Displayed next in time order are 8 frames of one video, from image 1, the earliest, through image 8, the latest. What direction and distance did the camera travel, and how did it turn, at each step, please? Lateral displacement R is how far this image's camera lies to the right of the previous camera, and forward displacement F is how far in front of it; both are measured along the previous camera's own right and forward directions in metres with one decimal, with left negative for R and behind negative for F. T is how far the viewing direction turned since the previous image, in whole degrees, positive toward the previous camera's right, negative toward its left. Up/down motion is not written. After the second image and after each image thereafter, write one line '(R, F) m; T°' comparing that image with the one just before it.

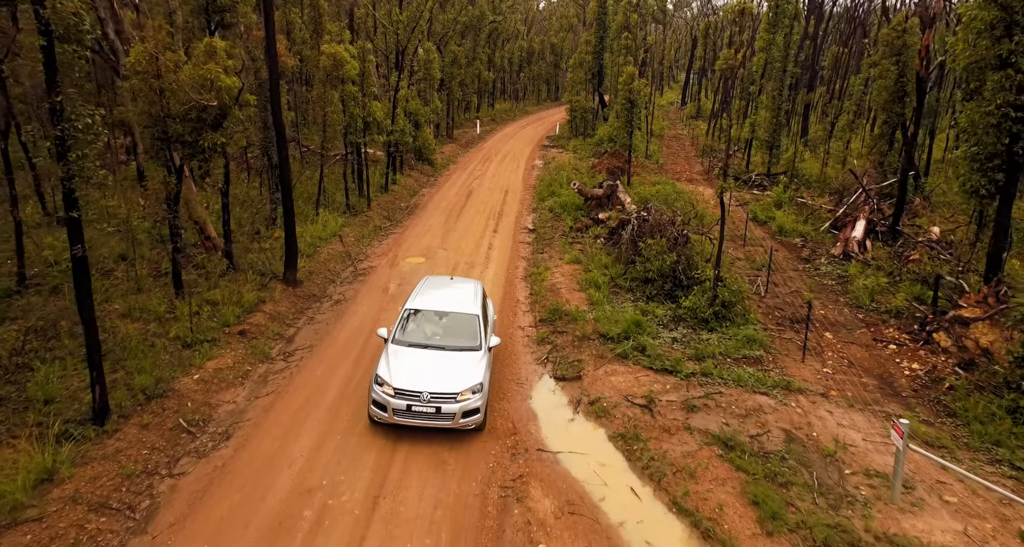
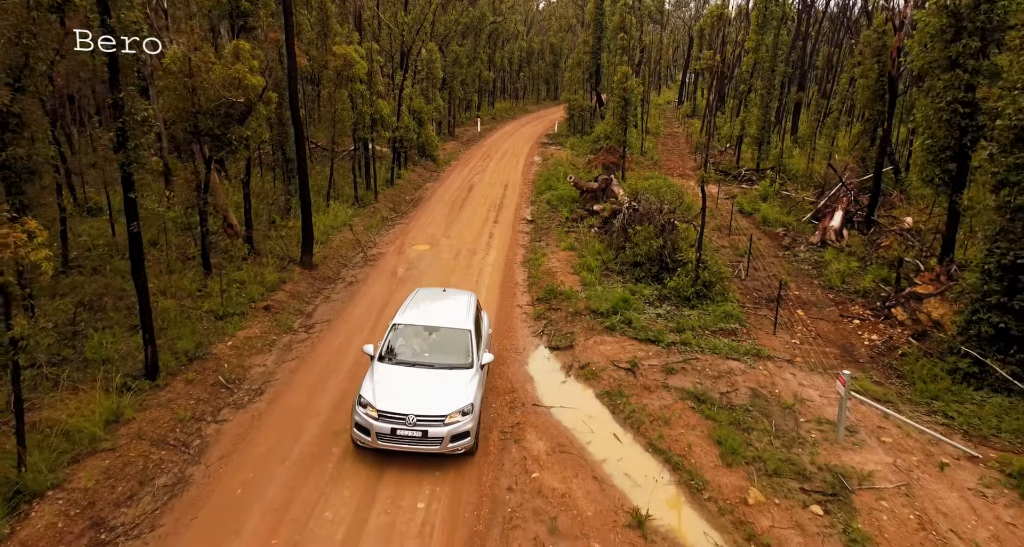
(0.0, -1.3) m; 0°
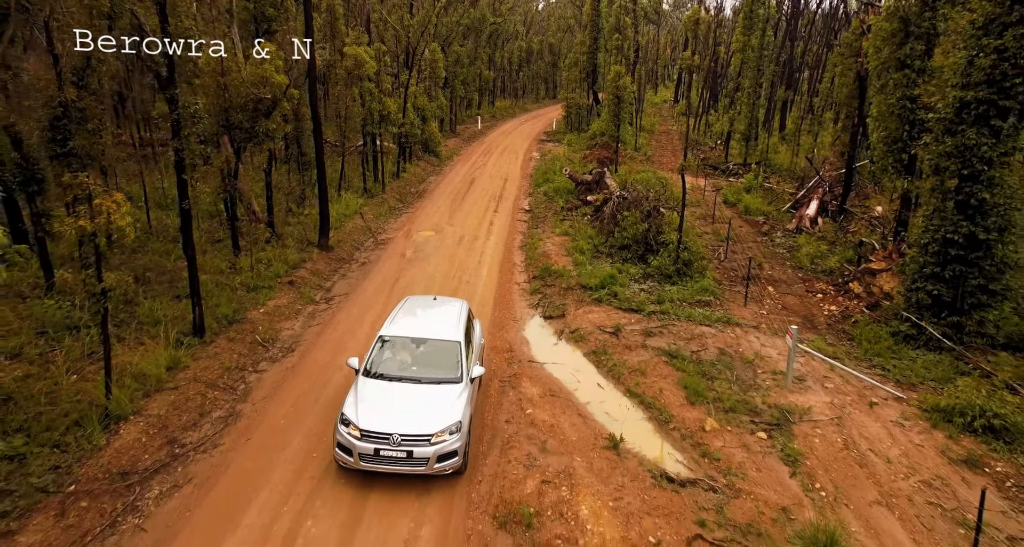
(0.0, -1.6) m; 0°
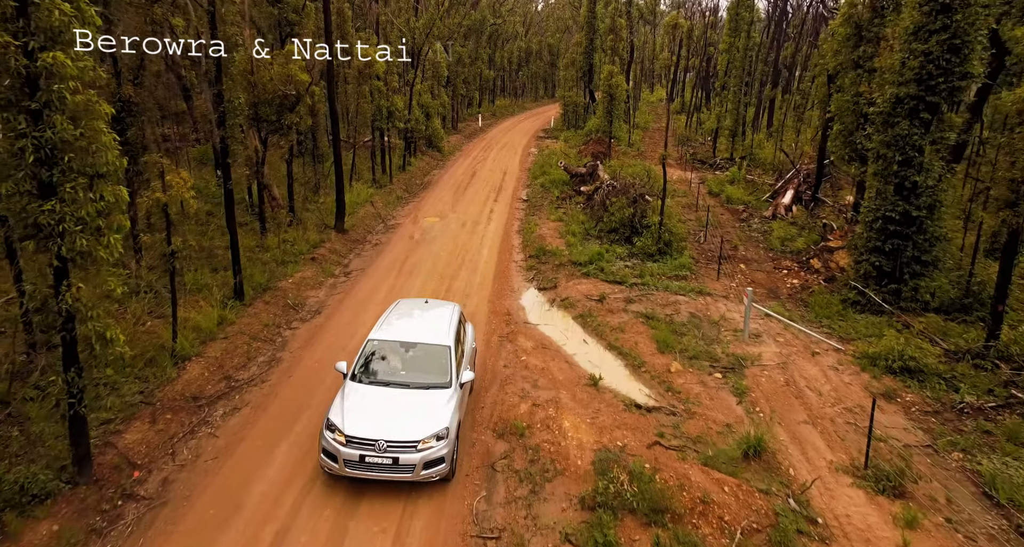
(0.0, -1.8) m; 0°
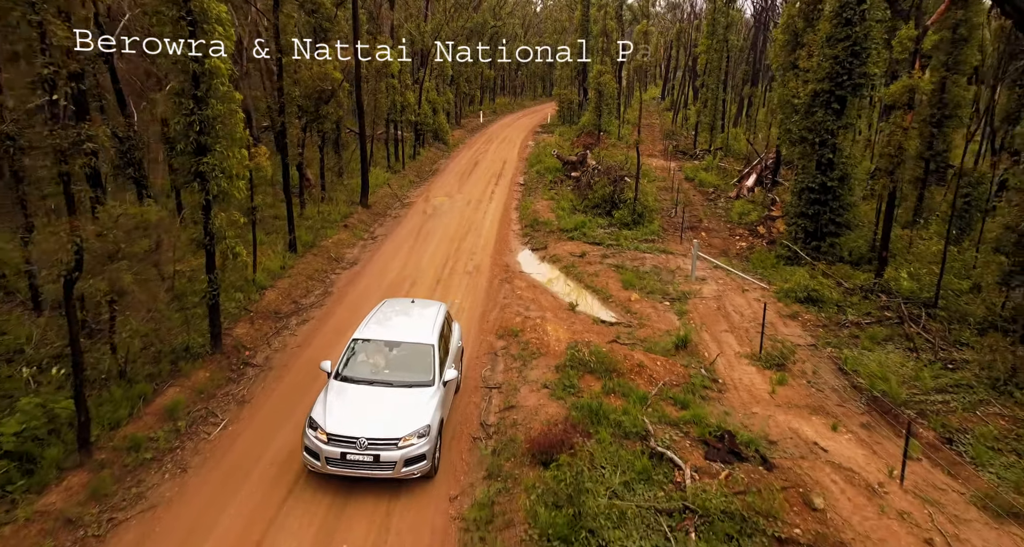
(+0.1, -3.5) m; 0°
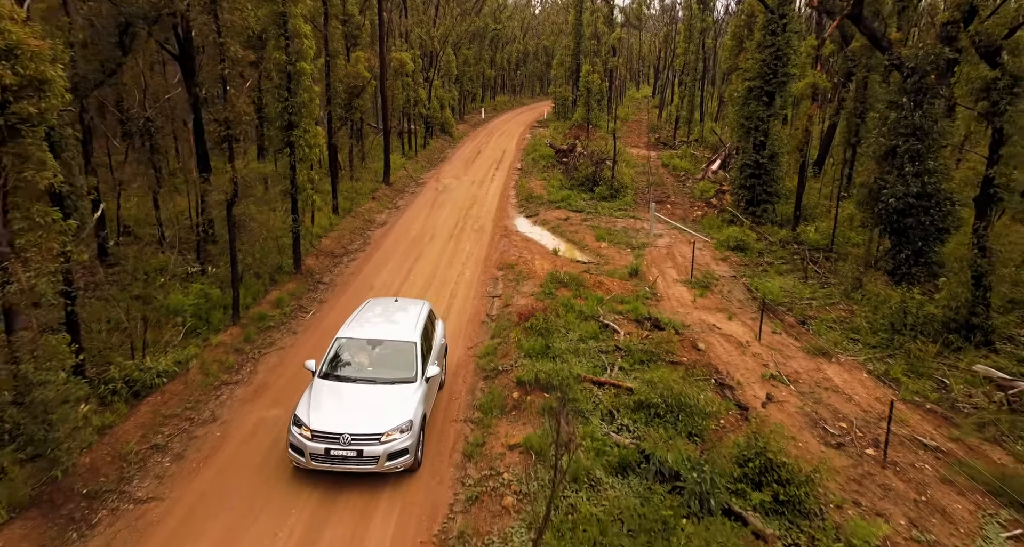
(+0.1, -4.4) m; 0°
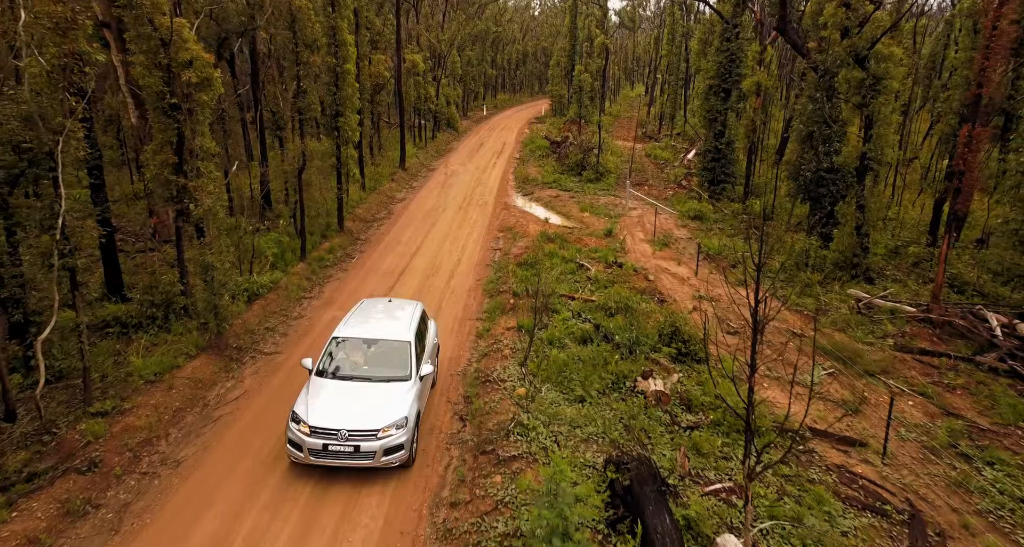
(+0.1, -4.0) m; 0°
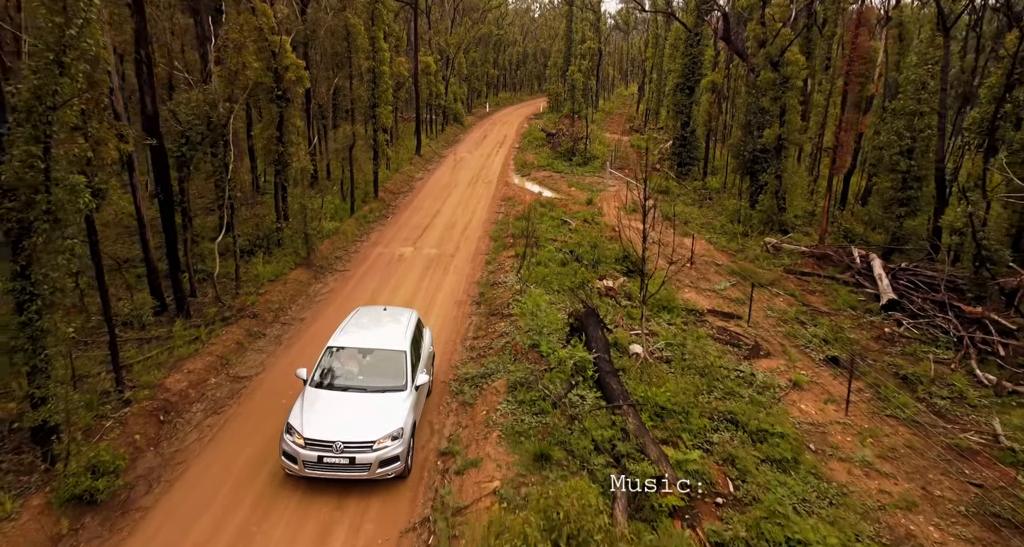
(0.0, -4.9) m; 0°
